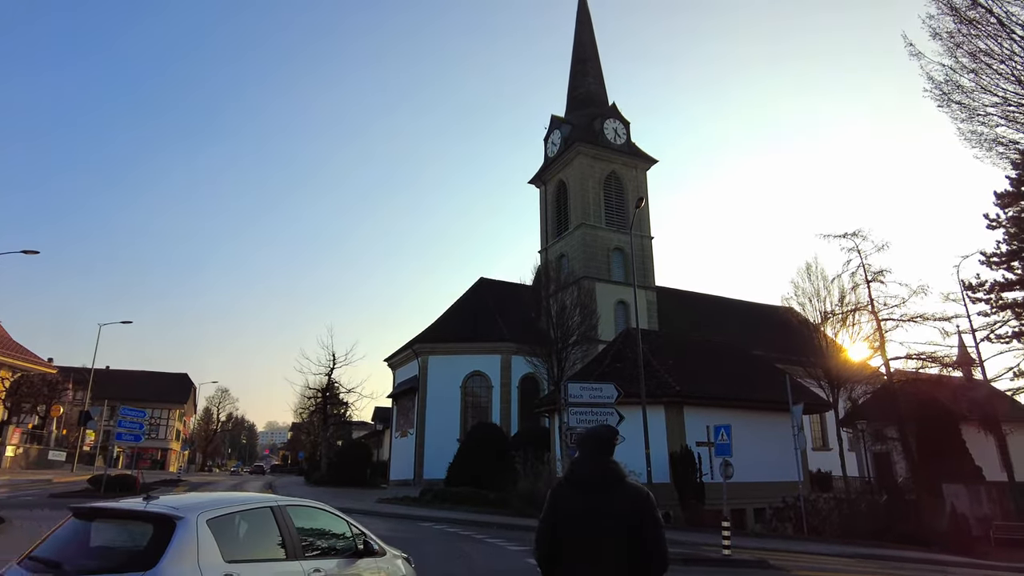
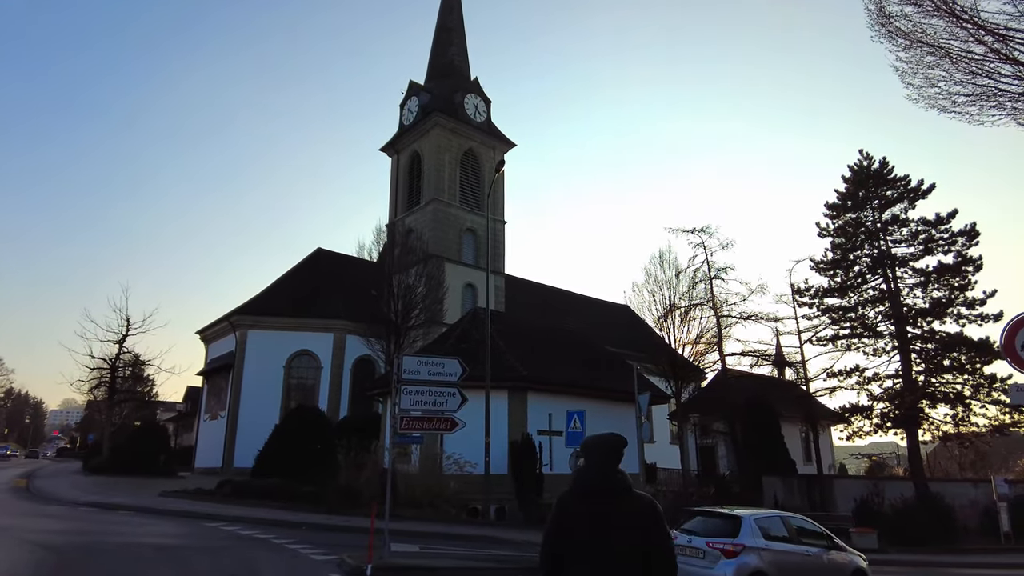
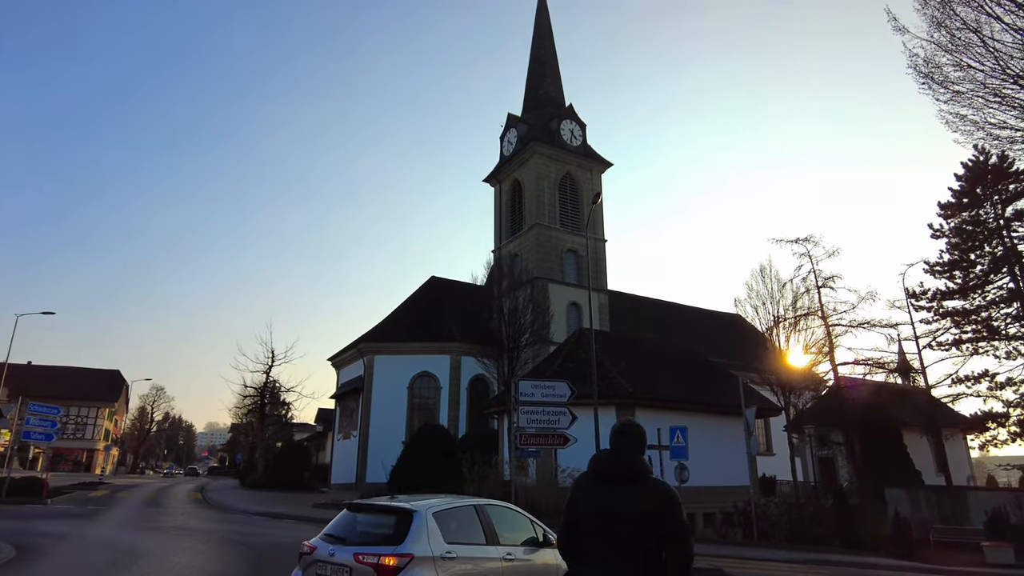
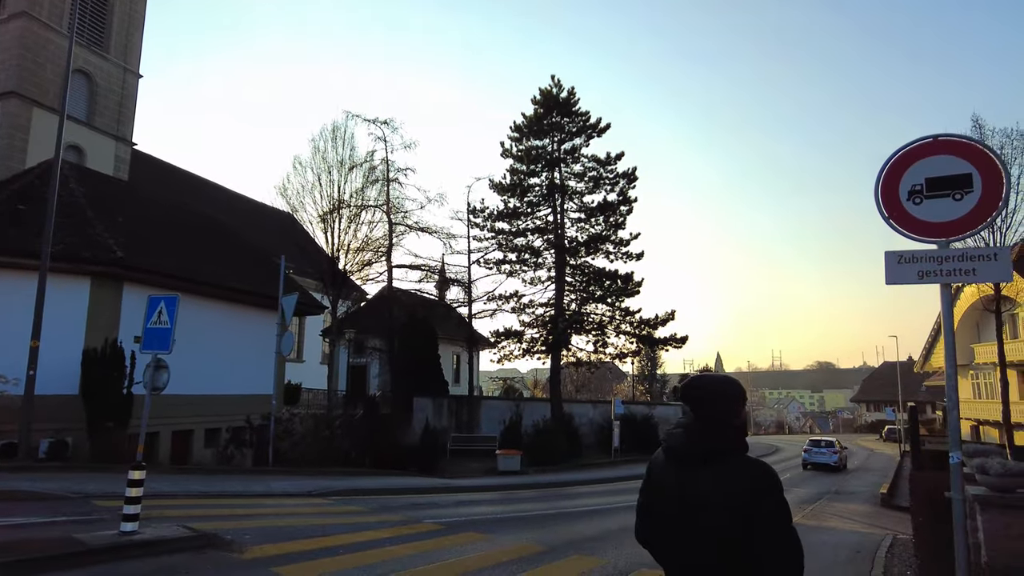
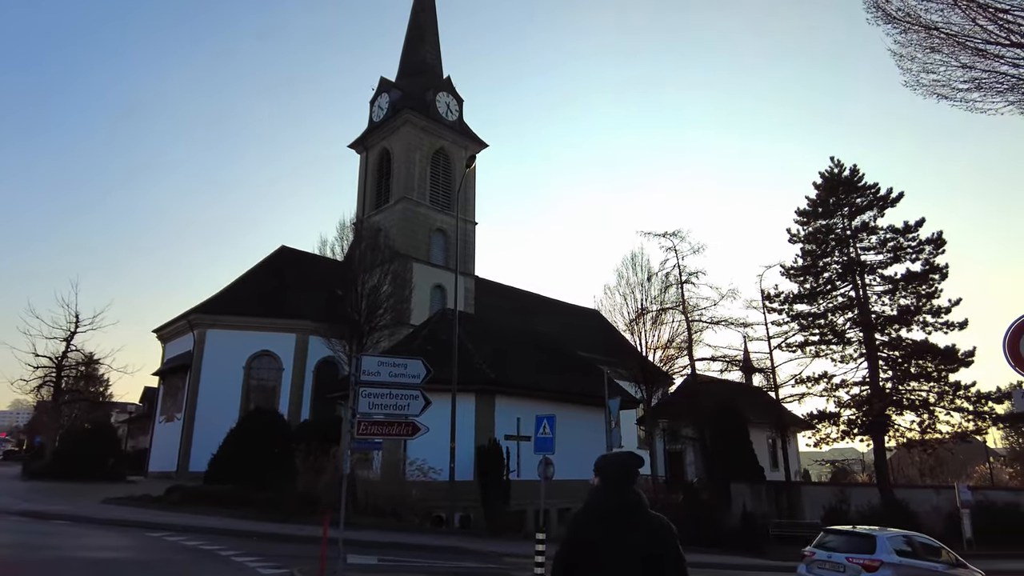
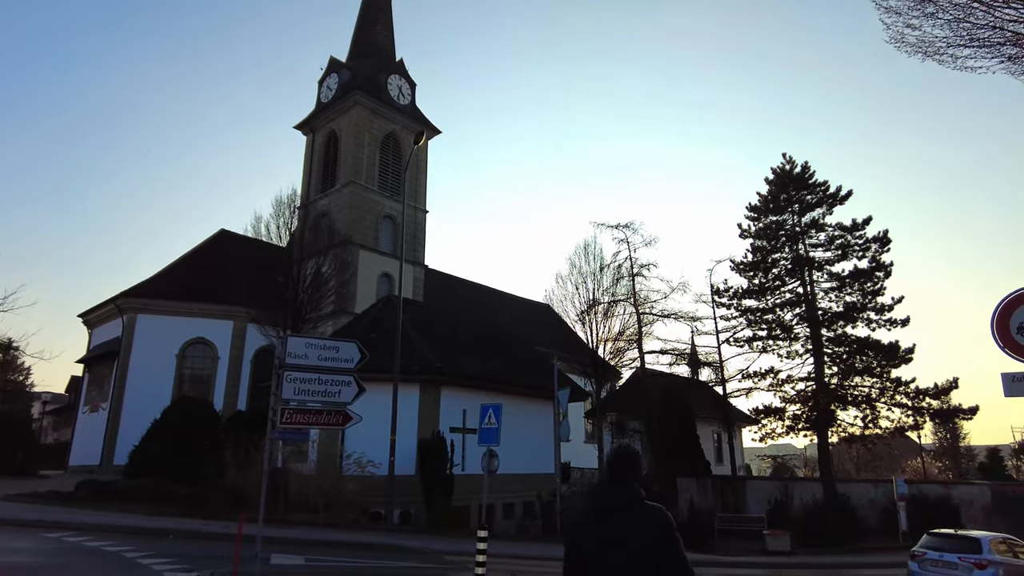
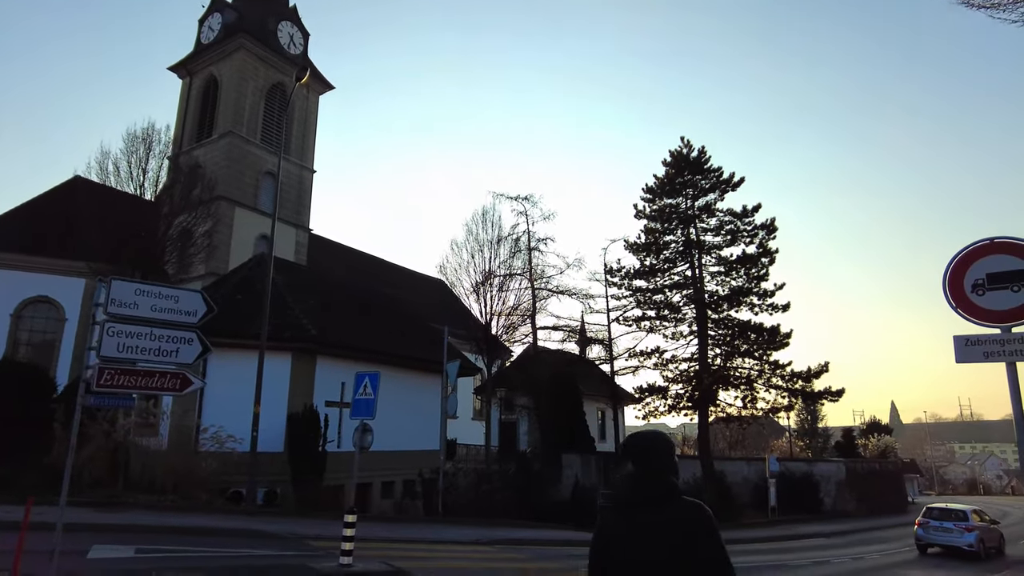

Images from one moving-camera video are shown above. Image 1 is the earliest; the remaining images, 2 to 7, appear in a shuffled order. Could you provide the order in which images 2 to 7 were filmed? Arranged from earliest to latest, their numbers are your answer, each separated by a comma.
3, 2, 5, 6, 7, 4
